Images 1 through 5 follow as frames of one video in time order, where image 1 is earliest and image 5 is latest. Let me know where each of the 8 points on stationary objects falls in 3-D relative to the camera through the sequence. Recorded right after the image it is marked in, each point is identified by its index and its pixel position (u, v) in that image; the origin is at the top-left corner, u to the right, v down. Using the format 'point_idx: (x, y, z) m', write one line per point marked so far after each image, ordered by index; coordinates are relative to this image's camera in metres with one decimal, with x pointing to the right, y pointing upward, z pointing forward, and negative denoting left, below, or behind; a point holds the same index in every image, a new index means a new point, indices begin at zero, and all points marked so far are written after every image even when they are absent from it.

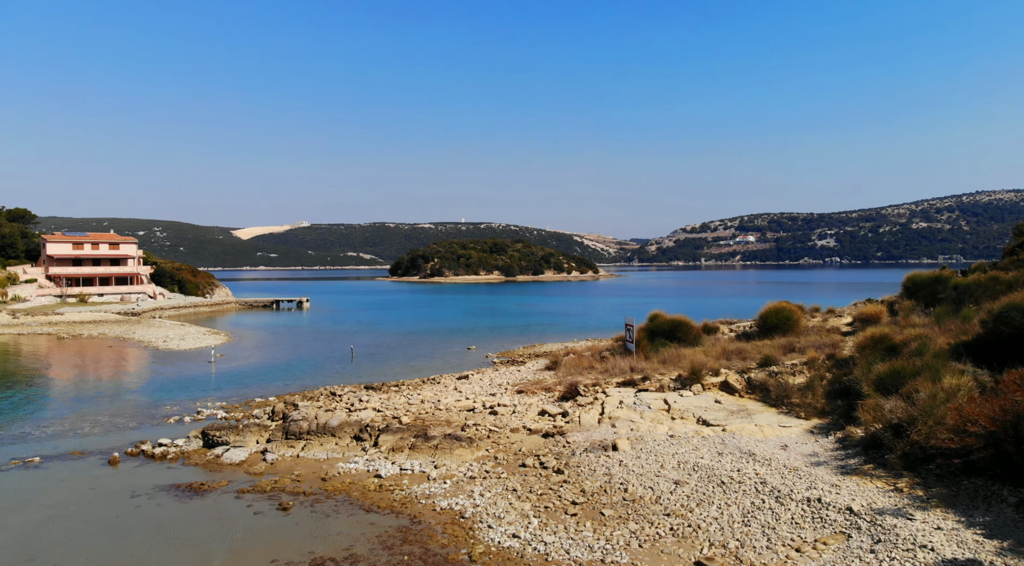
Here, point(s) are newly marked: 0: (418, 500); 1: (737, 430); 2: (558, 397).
0: (-1.6, -3.8, +13.6) m
1: (+4.3, -2.8, +14.9) m
2: (+1.1, -2.8, +18.8) m
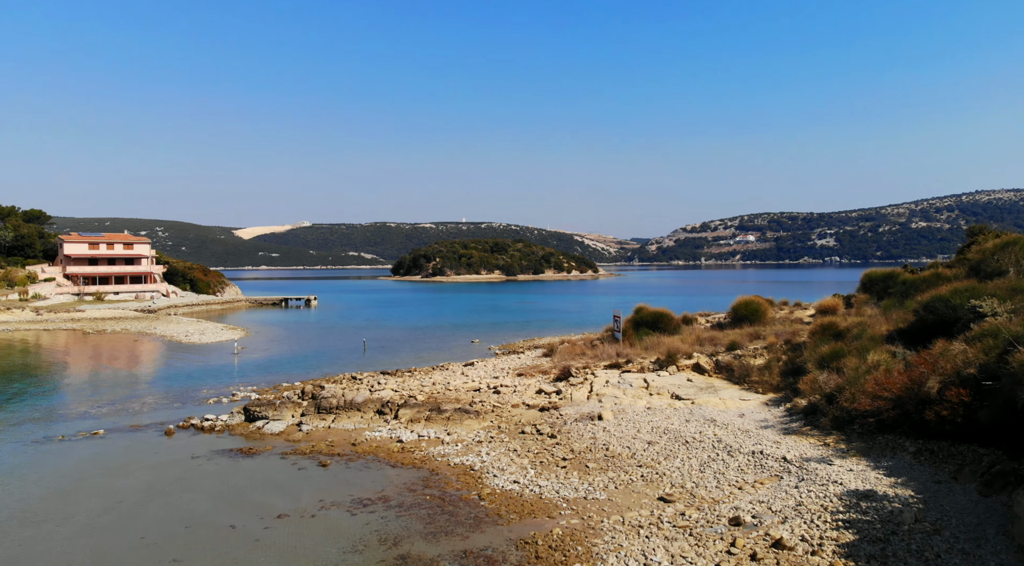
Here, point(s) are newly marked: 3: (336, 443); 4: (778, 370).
0: (-1.6, -3.7, +16.3) m
1: (+4.4, -2.7, +17.6) m
2: (+1.2, -2.6, +21.5) m
3: (-4.1, -3.7, +18.1) m
4: (+6.2, -2.0, +18.0) m
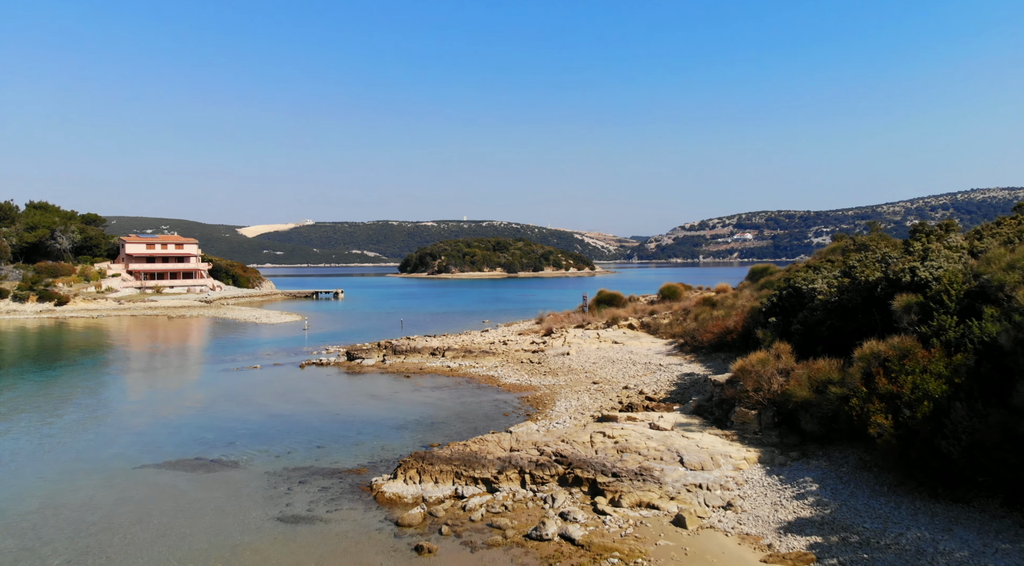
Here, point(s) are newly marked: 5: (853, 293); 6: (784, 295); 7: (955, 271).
0: (-1.5, -3.3, +28.2) m
1: (+4.5, -2.3, +29.5) m
2: (+1.3, -2.2, +33.4) m
3: (-4.0, -3.3, +30.0) m
4: (+6.4, -1.6, +30.0) m
5: (+7.1, -0.2, +16.0) m
6: (+6.7, -0.3, +18.8) m
7: (+7.8, +0.2, +13.4) m
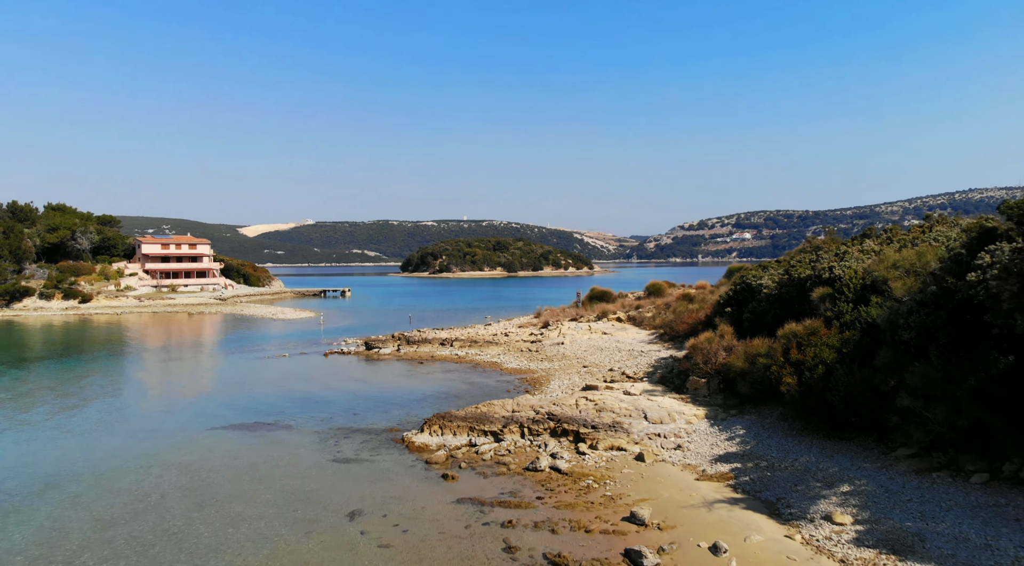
0: (-1.5, -3.2, +32.1) m
1: (+4.5, -2.2, +33.4) m
2: (+1.3, -2.1, +37.3) m
3: (-4.0, -3.2, +33.9) m
4: (+6.4, -1.5, +33.8) m
5: (+7.2, -0.1, +19.9) m
6: (+6.7, -0.2, +22.7) m
7: (+7.8, +0.3, +17.3) m
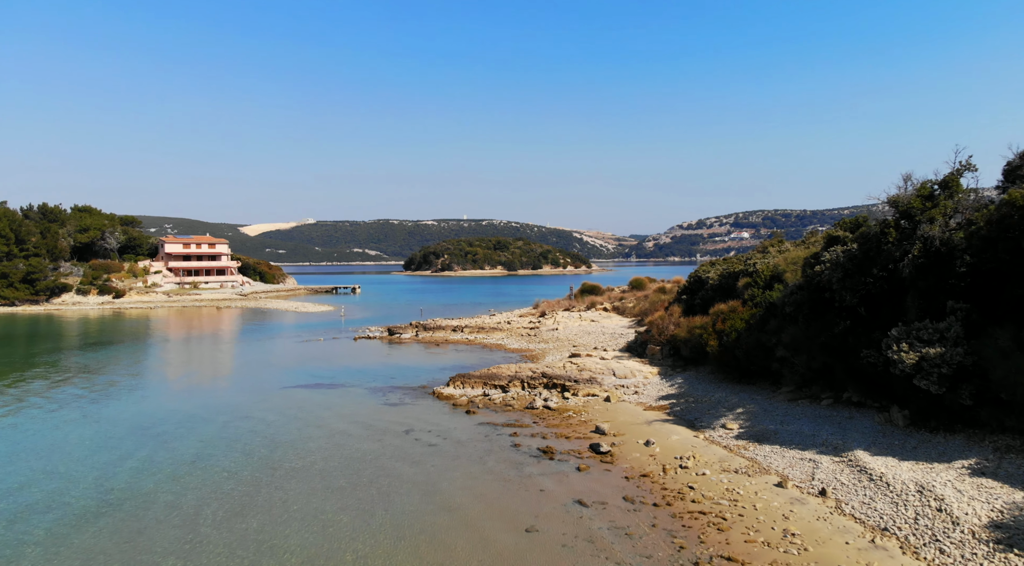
0: (-1.4, -2.9, +38.2) m
1: (+4.6, -1.9, +39.5) m
2: (+1.4, -1.8, +43.4) m
3: (-3.9, -2.9, +40.0) m
4: (+6.5, -1.3, +40.0) m
5: (+7.3, +0.2, +26.0) m
6: (+6.8, +0.1, +28.8) m
7: (+7.9, +0.6, +23.4) m
